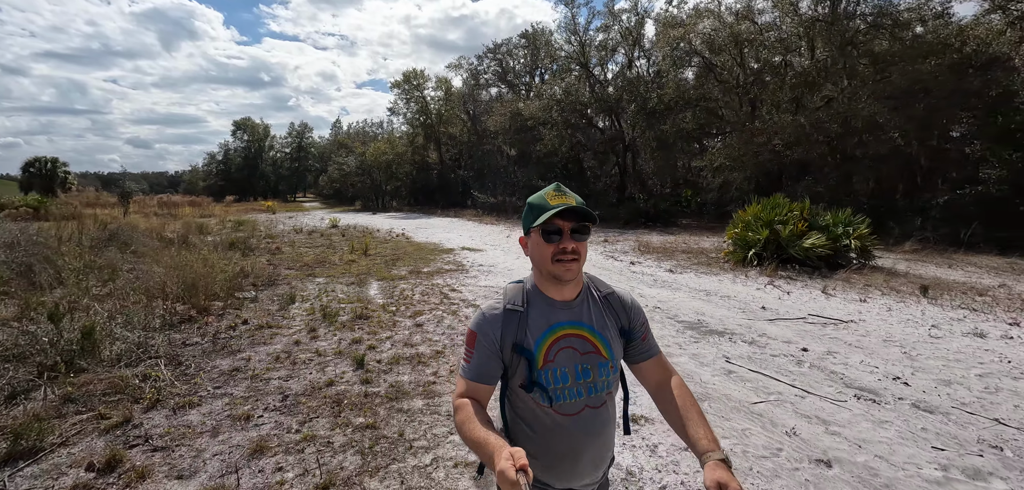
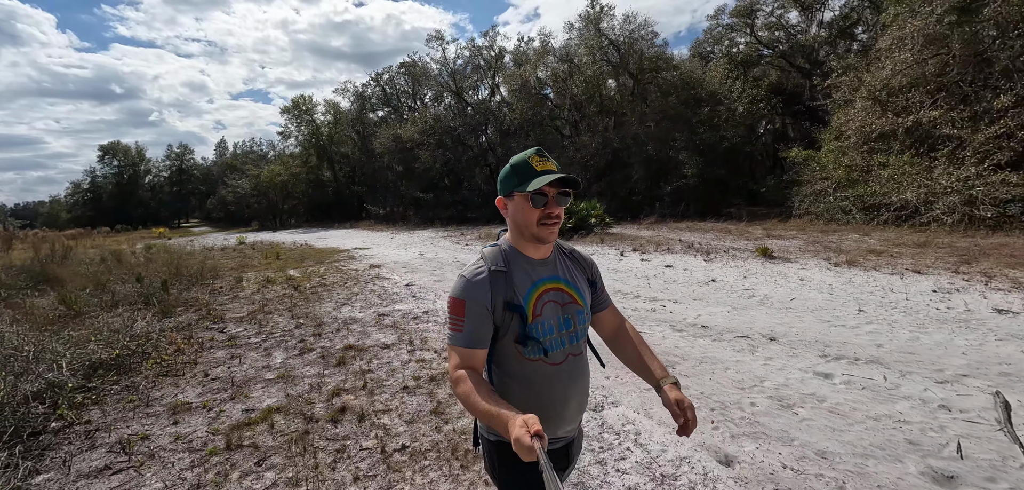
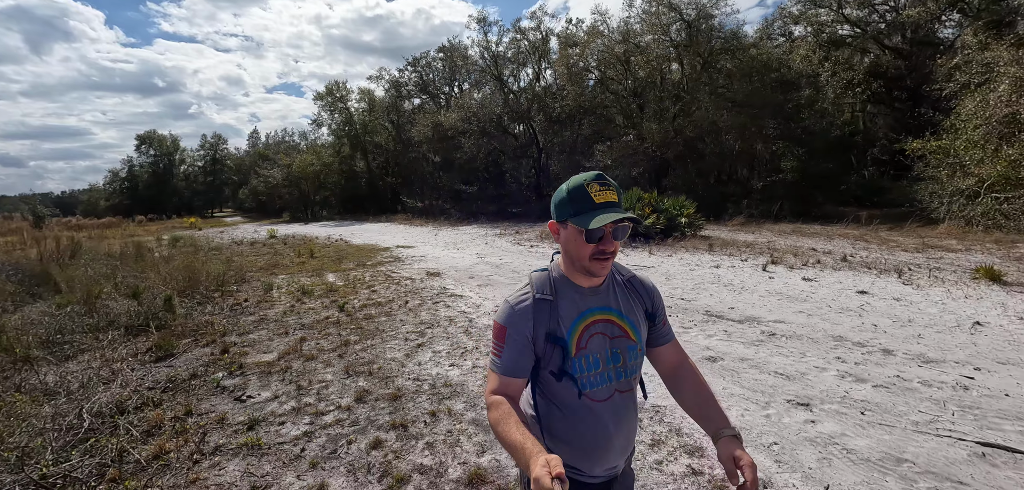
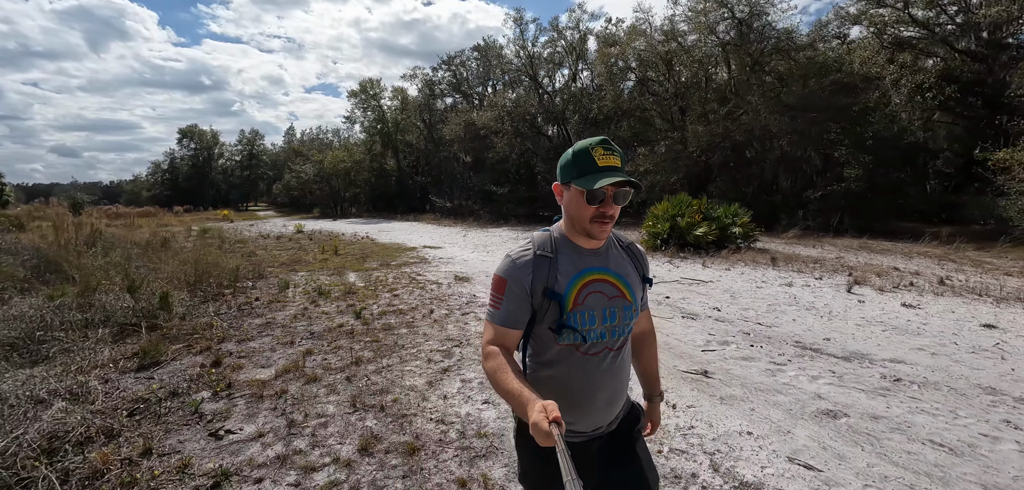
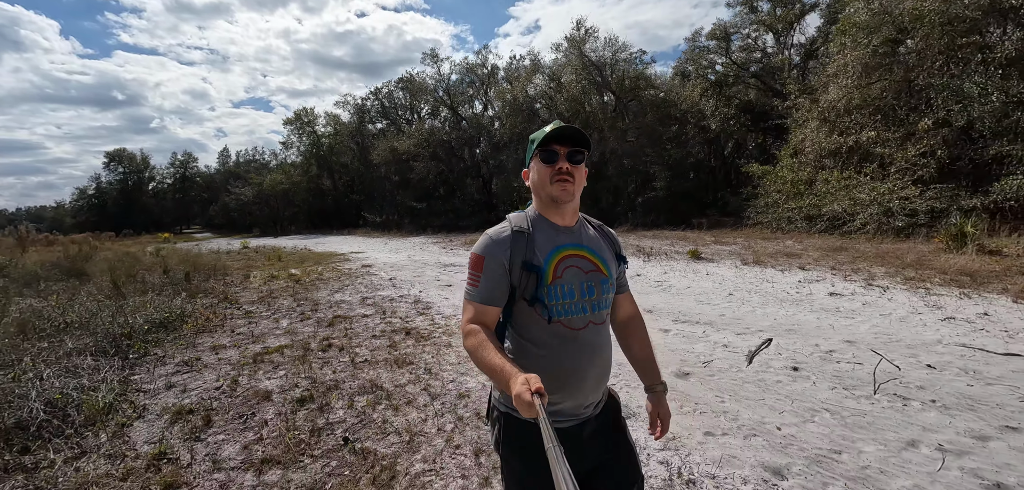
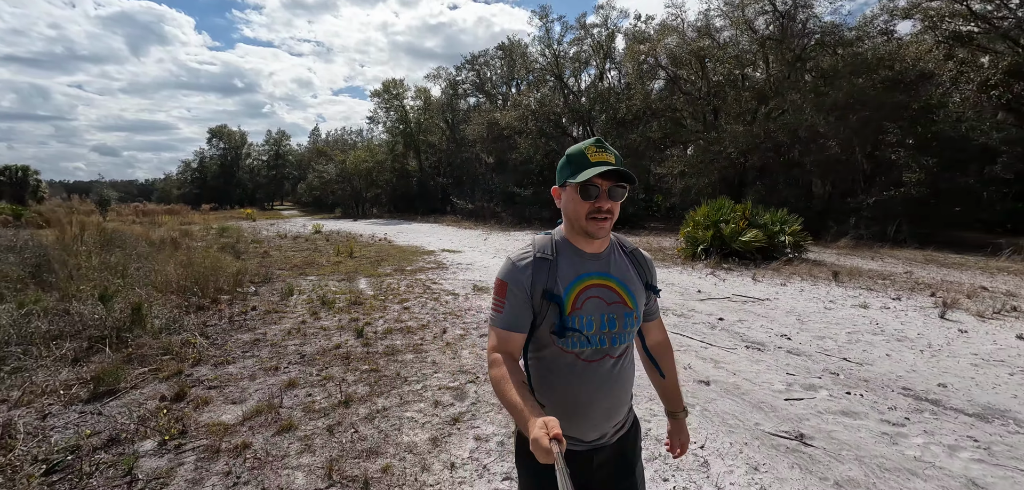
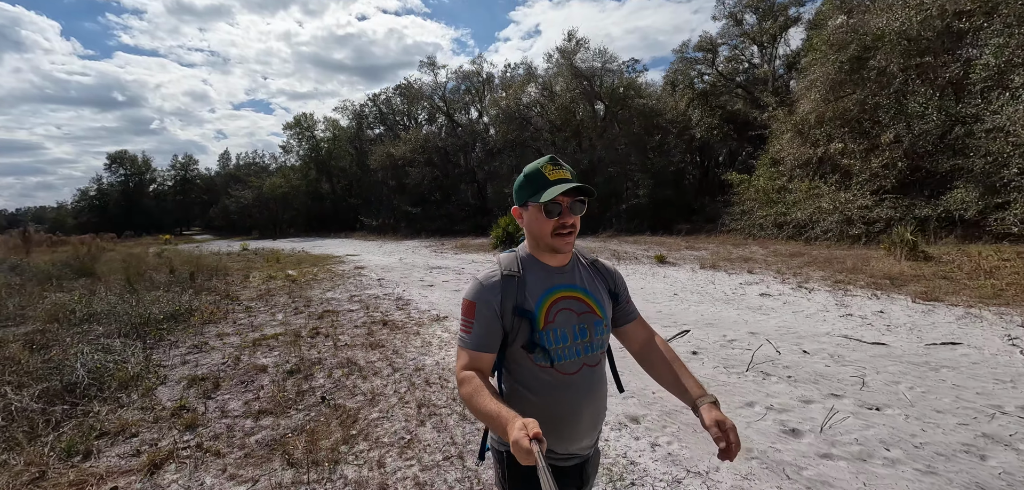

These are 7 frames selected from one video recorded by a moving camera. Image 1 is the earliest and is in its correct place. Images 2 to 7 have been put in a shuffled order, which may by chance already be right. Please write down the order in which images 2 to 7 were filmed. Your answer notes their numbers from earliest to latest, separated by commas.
6, 4, 3, 2, 5, 7
